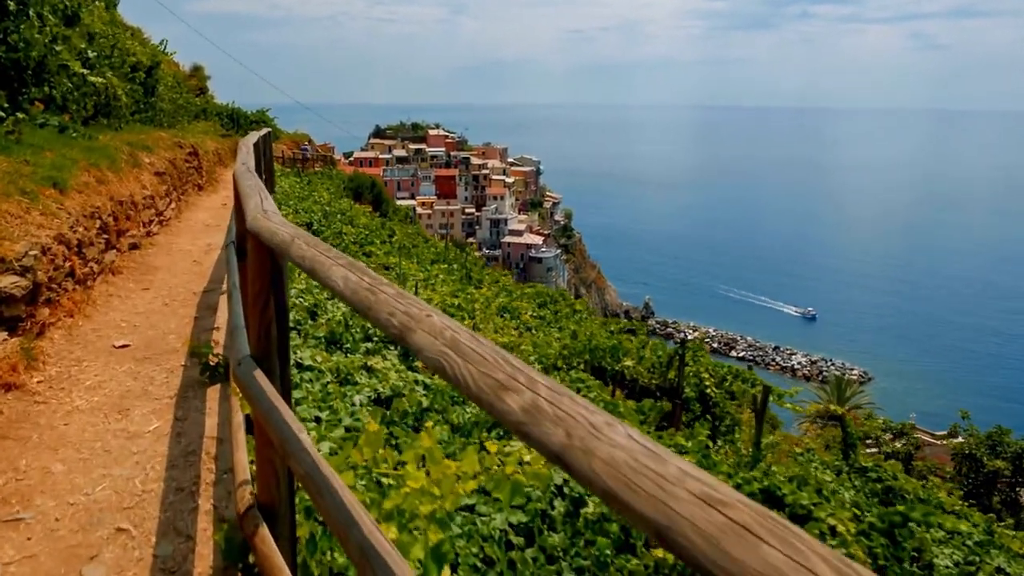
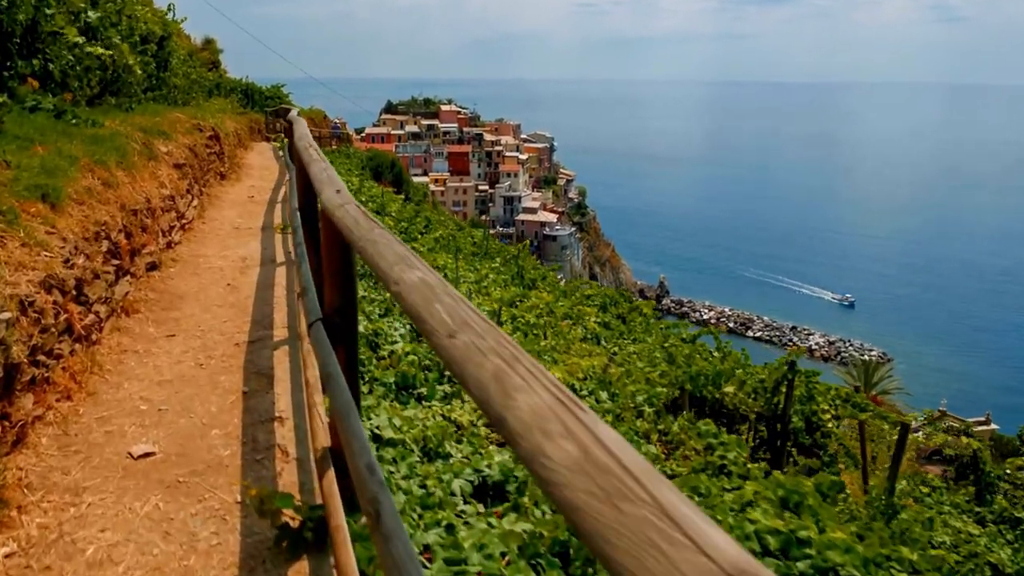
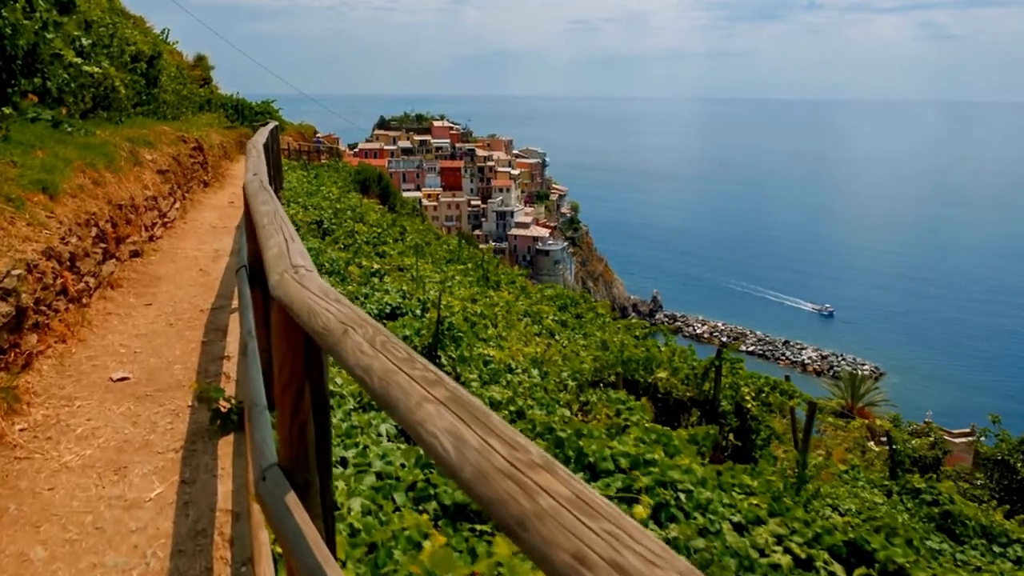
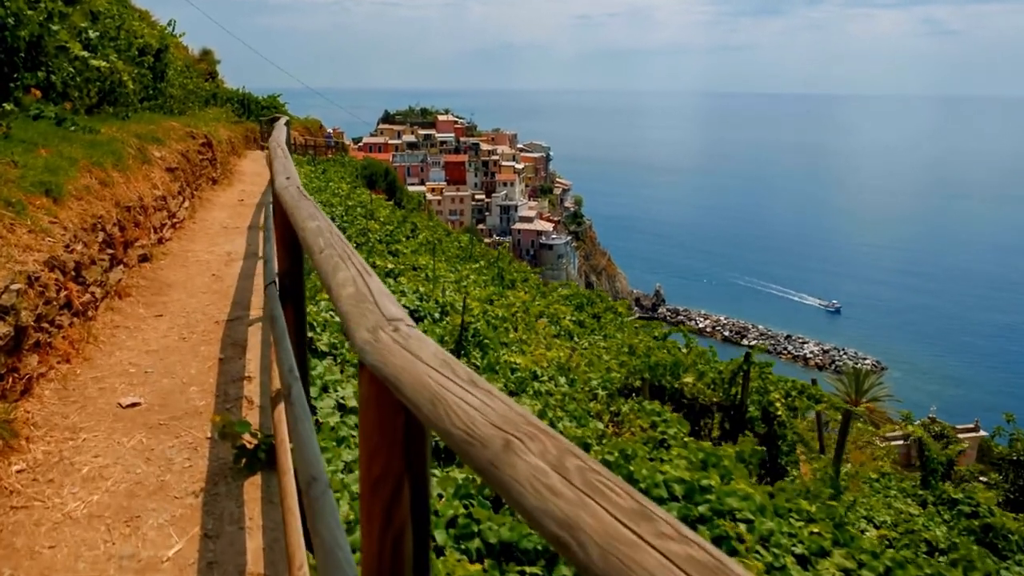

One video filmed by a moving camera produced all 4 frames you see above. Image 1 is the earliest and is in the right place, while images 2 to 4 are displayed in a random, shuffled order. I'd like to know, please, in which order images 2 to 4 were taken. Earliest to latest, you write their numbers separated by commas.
3, 4, 2
